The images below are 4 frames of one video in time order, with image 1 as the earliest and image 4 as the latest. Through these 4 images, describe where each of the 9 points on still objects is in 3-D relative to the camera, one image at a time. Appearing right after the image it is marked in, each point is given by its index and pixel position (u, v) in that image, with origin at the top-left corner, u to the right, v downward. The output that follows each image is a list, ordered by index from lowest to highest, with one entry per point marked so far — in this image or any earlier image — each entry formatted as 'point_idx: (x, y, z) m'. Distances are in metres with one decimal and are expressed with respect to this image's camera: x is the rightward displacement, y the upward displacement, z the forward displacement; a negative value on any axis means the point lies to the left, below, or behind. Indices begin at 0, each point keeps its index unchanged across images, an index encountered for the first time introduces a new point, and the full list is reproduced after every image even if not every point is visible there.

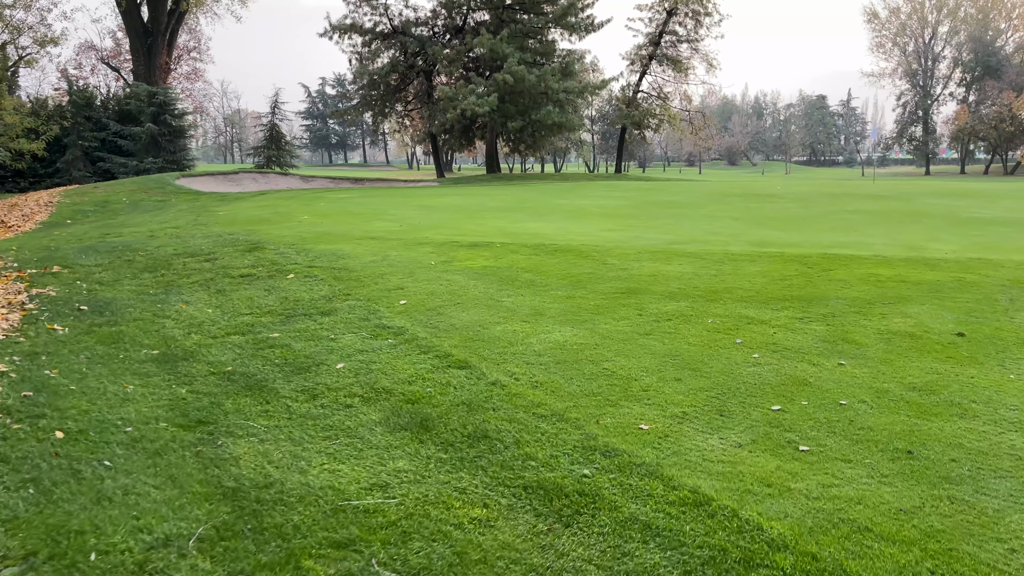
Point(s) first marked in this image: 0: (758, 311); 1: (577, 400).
0: (+2.2, -0.2, +5.6) m
1: (+0.4, -0.8, +4.2) m
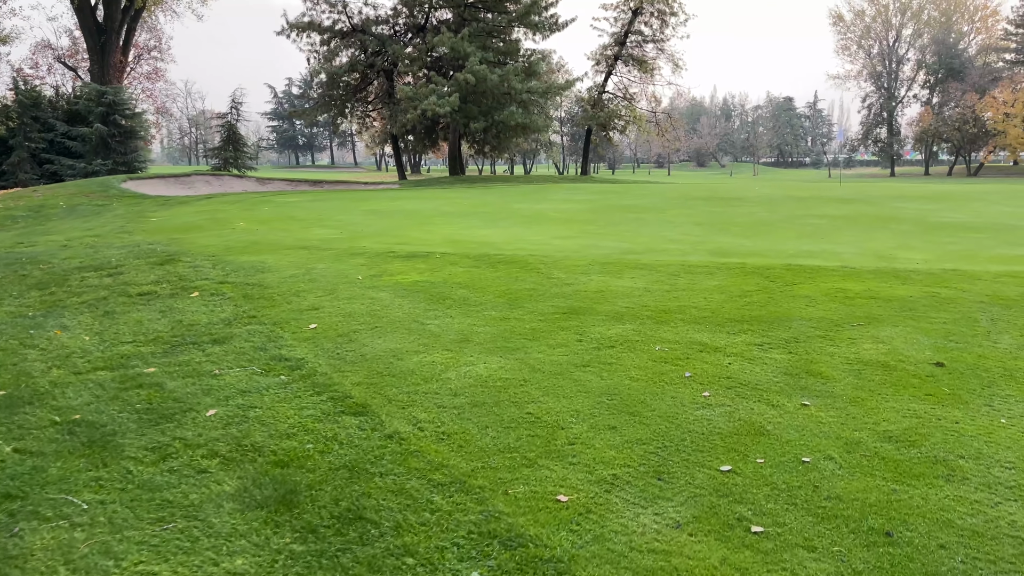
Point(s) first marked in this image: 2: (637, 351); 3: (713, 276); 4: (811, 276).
0: (+1.6, -0.4, +4.9) m
1: (-0.1, -0.9, +3.4) m
2: (+1.0, -0.5, +4.8) m
3: (+2.2, +0.1, +6.6) m
4: (+3.1, +0.1, +6.4) m
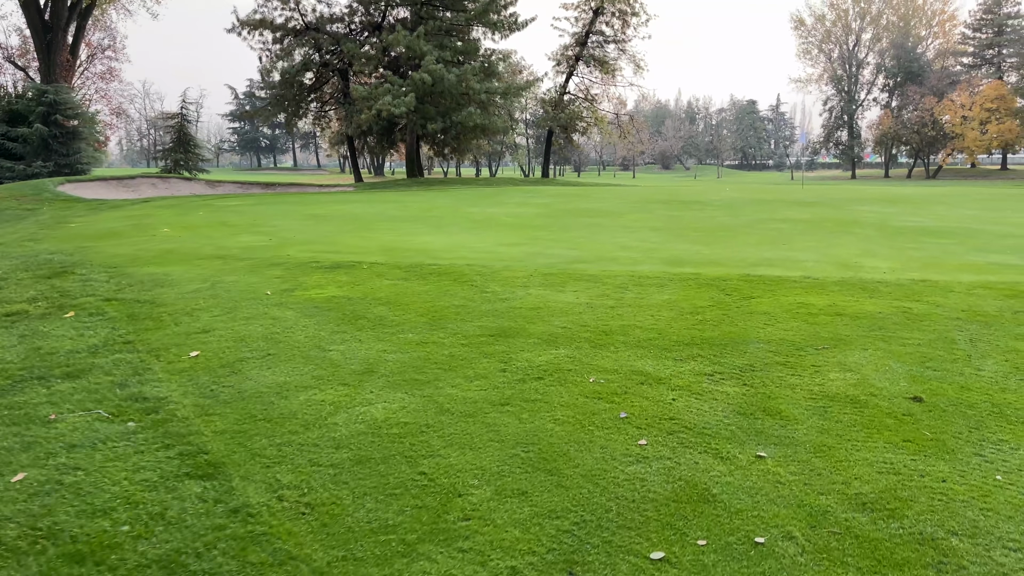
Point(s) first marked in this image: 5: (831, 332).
0: (+1.0, -0.5, +4.2) m
1: (-0.7, -1.1, +2.6) m
2: (+0.4, -0.6, +4.0) m
3: (+1.5, 0.0, +6.0) m
4: (+2.5, 0.0, +5.8) m
5: (+2.4, -0.3, +4.6) m
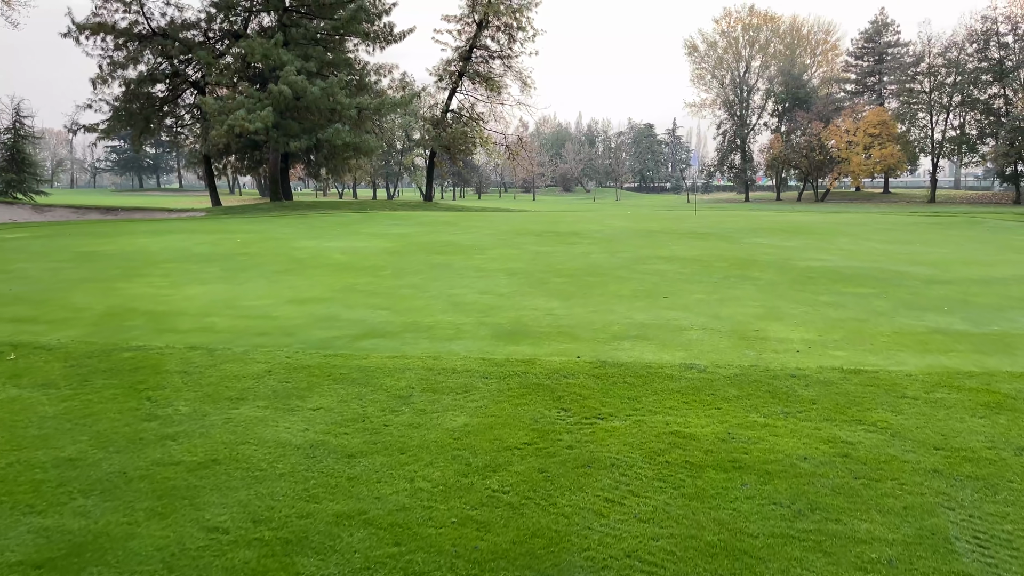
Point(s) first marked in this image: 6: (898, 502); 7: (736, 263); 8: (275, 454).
0: (-0.5, -1.1, +1.8) m
1: (-1.9, -1.7, -0.1) m
2: (-1.1, -1.2, +1.5) m
3: (-0.3, -0.7, +3.6) m
4: (+0.7, -0.6, +3.6) m
5: (+0.8, -0.9, +2.4) m
6: (+1.6, -0.9, +2.5) m
7: (+3.1, +0.3, +8.4) m
8: (-1.2, -0.8, +3.1) m
